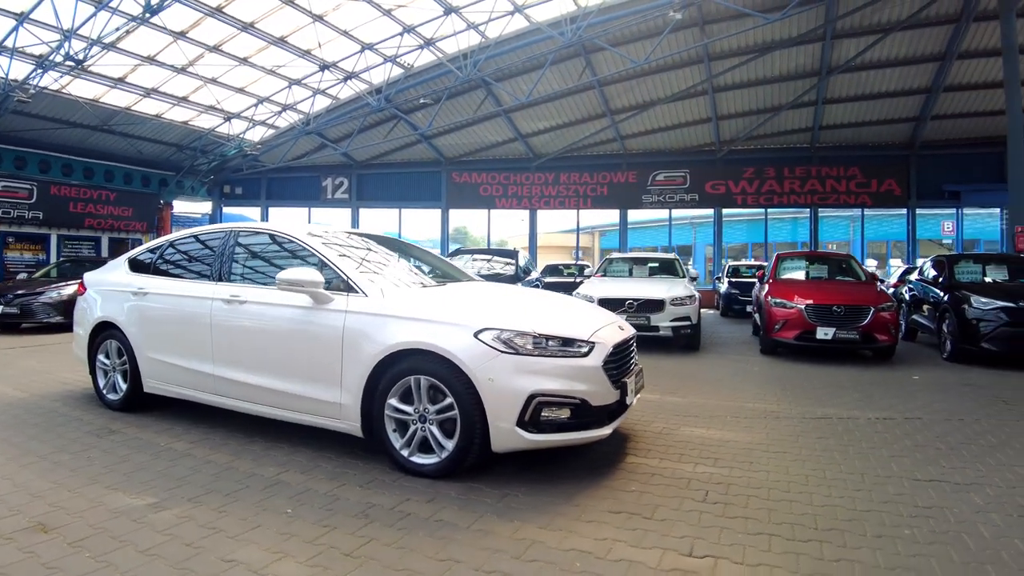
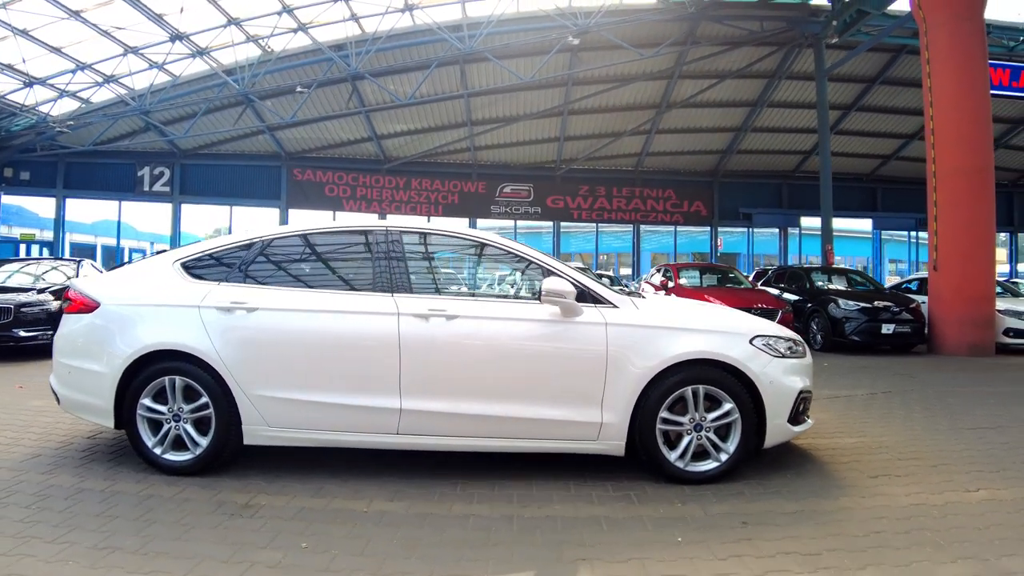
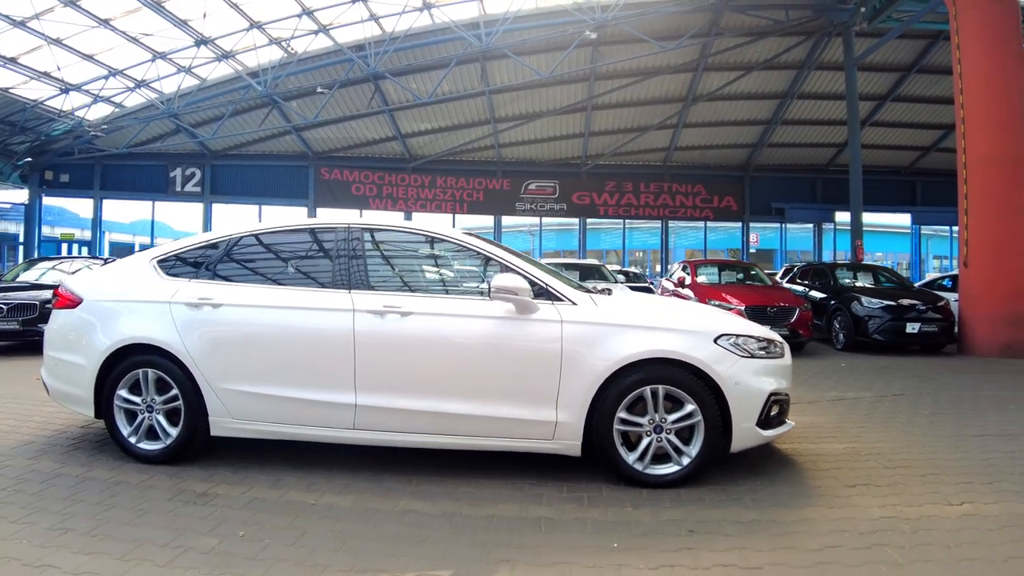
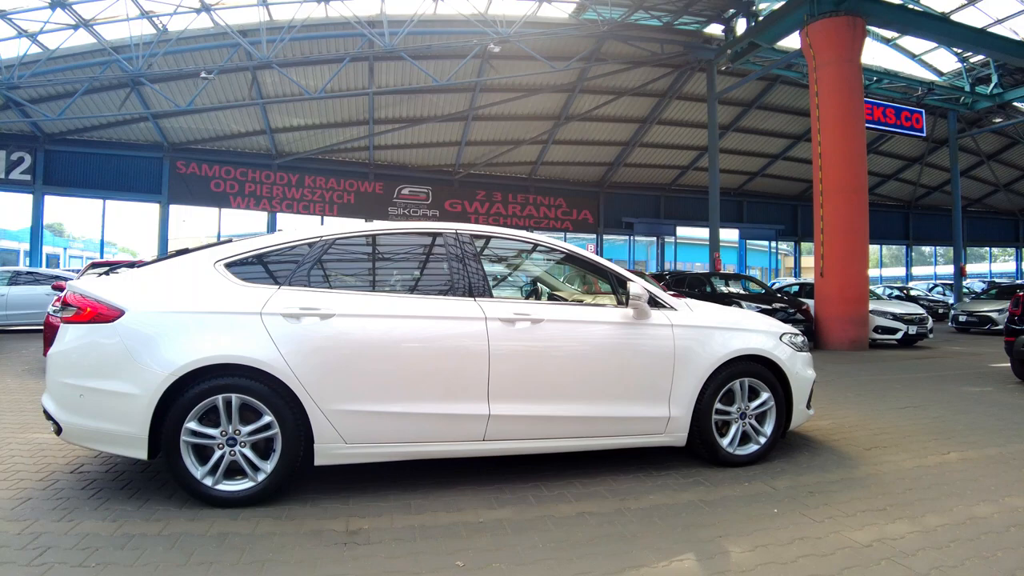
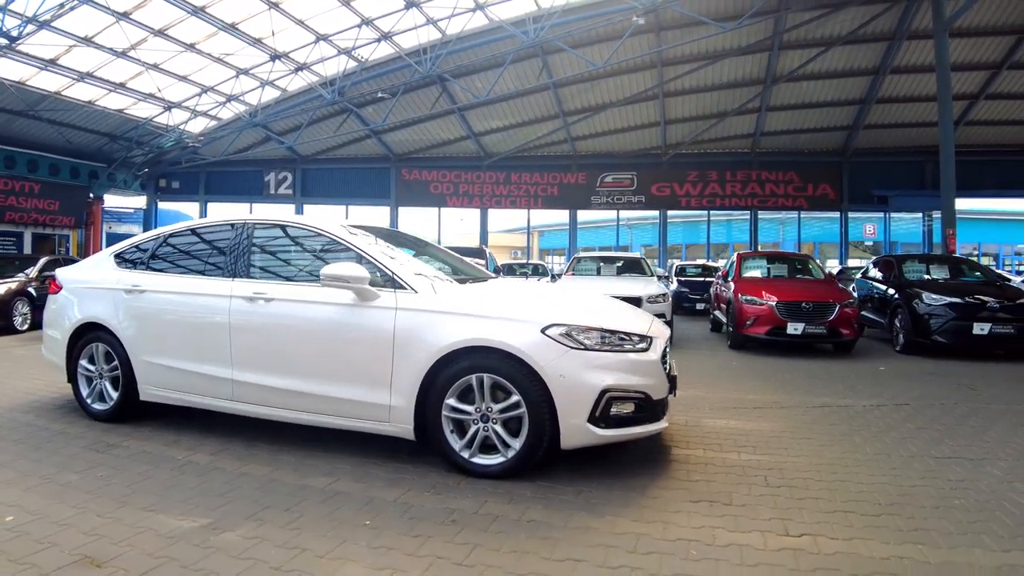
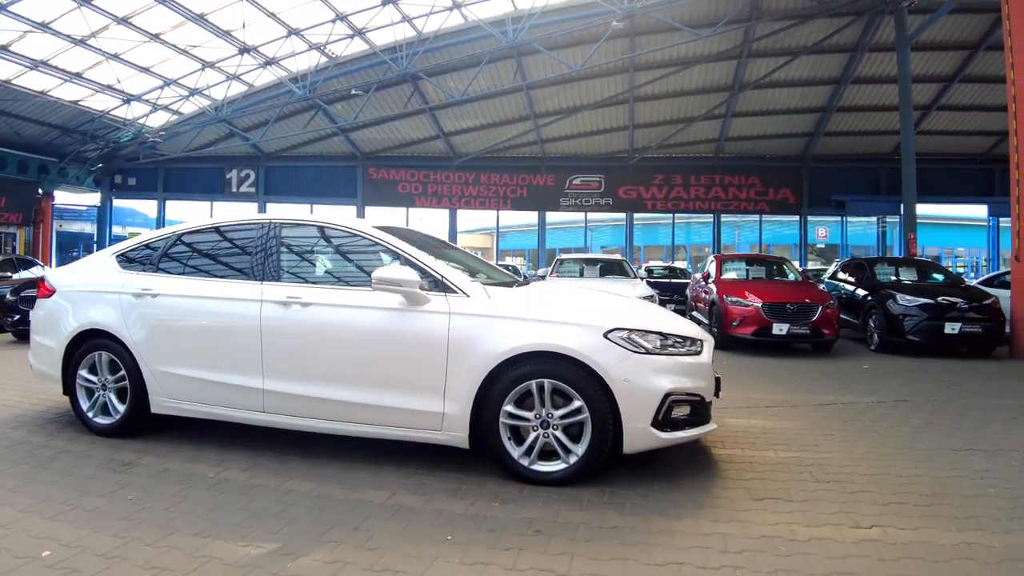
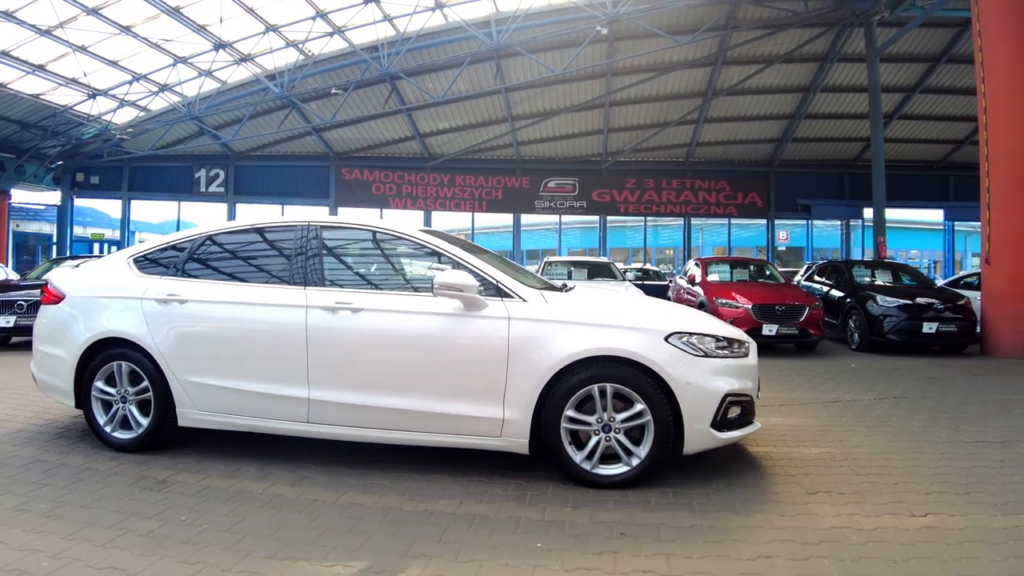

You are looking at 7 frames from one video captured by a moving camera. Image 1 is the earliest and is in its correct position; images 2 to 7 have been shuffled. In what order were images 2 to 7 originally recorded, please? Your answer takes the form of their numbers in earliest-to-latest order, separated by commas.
5, 6, 7, 3, 2, 4
